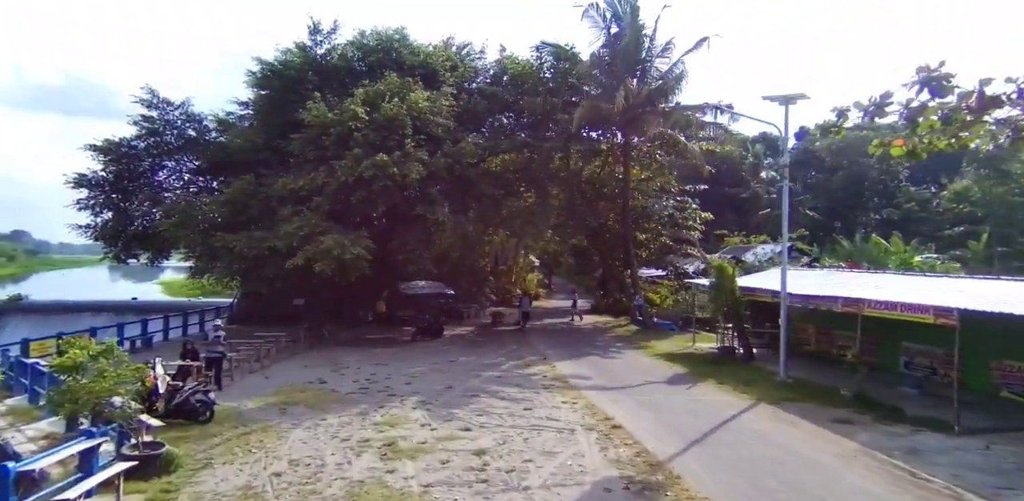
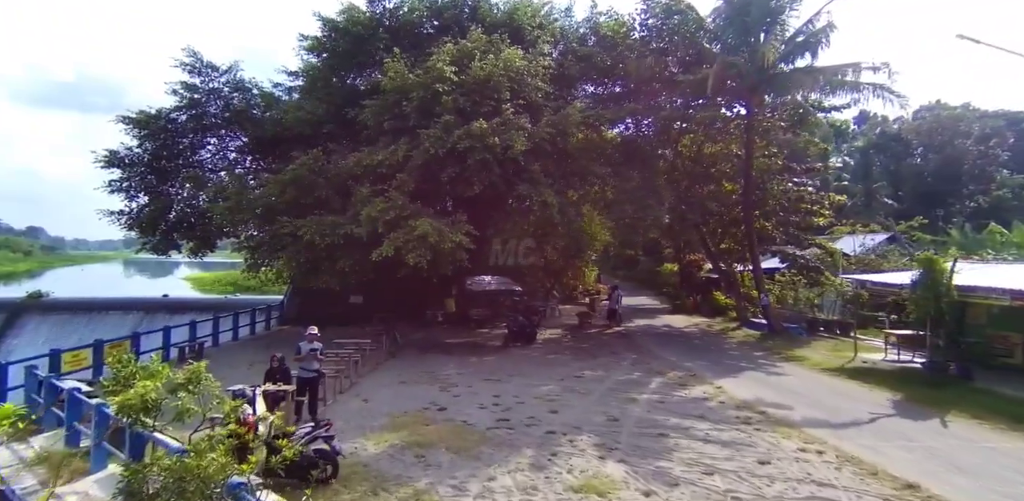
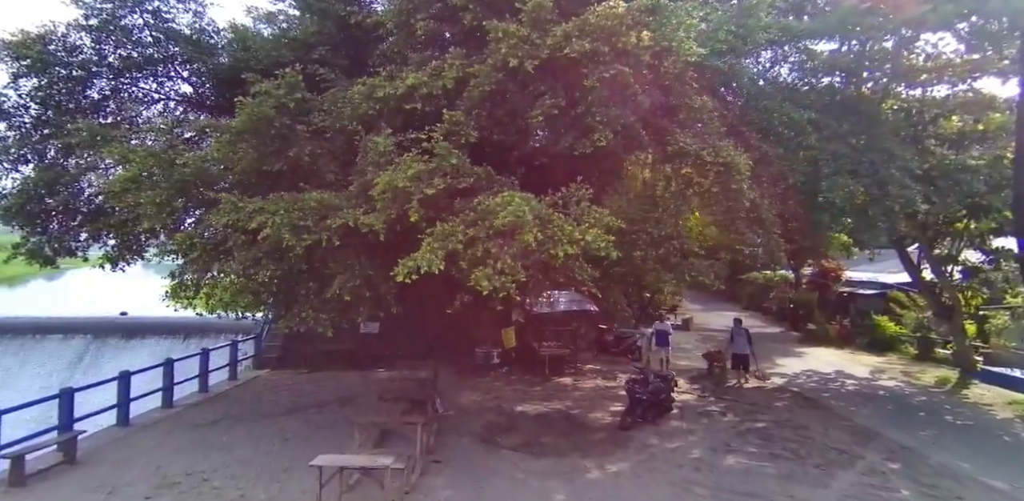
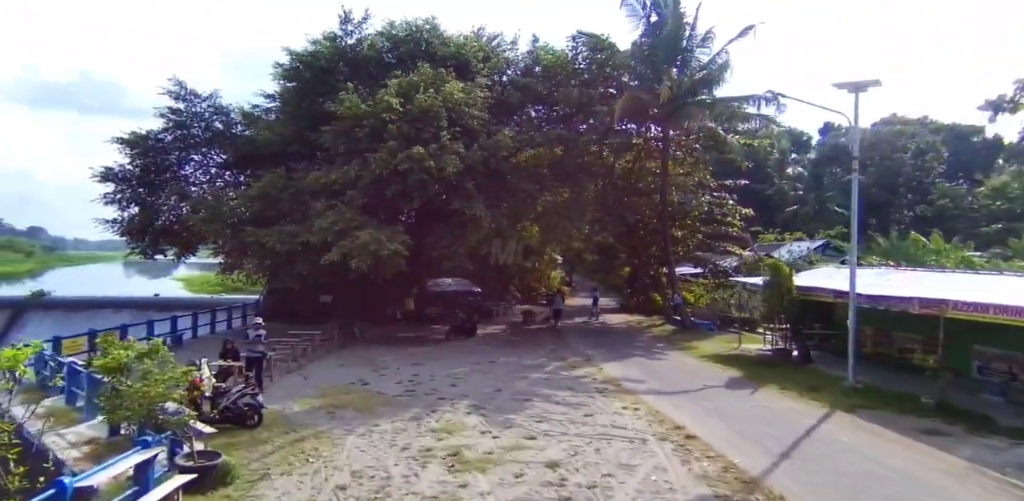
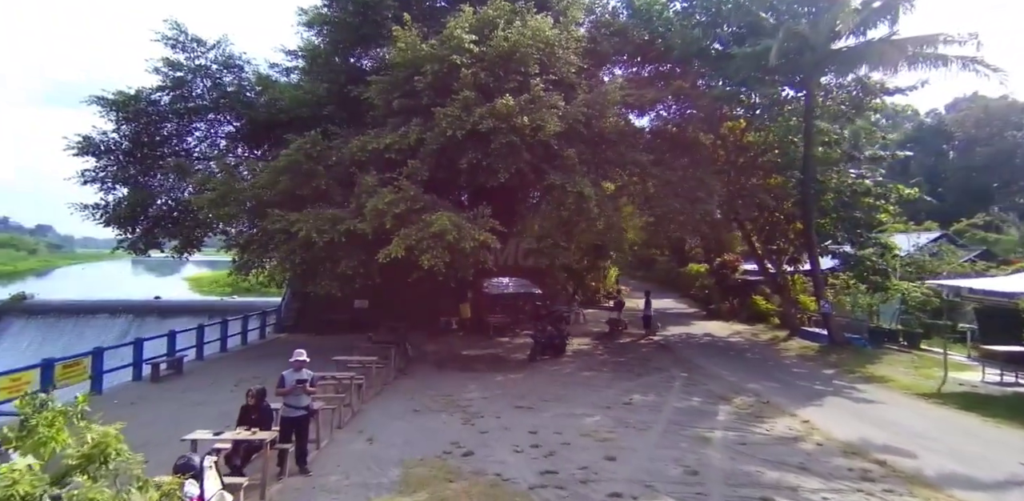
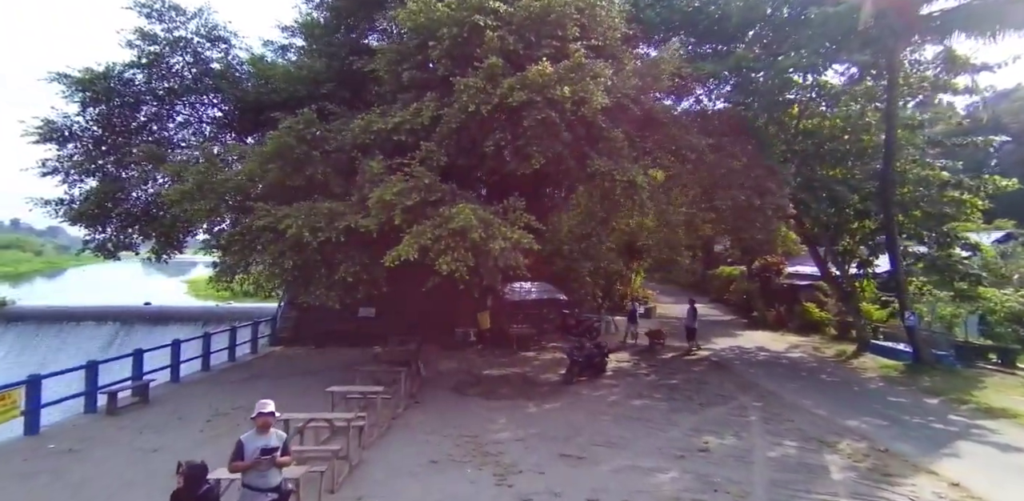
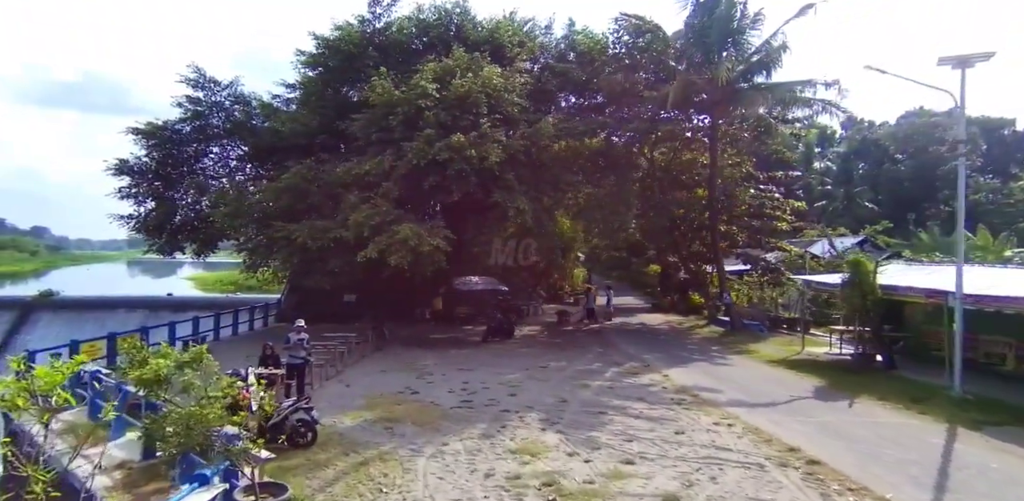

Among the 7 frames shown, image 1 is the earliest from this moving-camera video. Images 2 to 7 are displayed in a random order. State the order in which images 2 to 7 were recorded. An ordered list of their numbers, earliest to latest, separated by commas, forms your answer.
4, 7, 2, 5, 6, 3
